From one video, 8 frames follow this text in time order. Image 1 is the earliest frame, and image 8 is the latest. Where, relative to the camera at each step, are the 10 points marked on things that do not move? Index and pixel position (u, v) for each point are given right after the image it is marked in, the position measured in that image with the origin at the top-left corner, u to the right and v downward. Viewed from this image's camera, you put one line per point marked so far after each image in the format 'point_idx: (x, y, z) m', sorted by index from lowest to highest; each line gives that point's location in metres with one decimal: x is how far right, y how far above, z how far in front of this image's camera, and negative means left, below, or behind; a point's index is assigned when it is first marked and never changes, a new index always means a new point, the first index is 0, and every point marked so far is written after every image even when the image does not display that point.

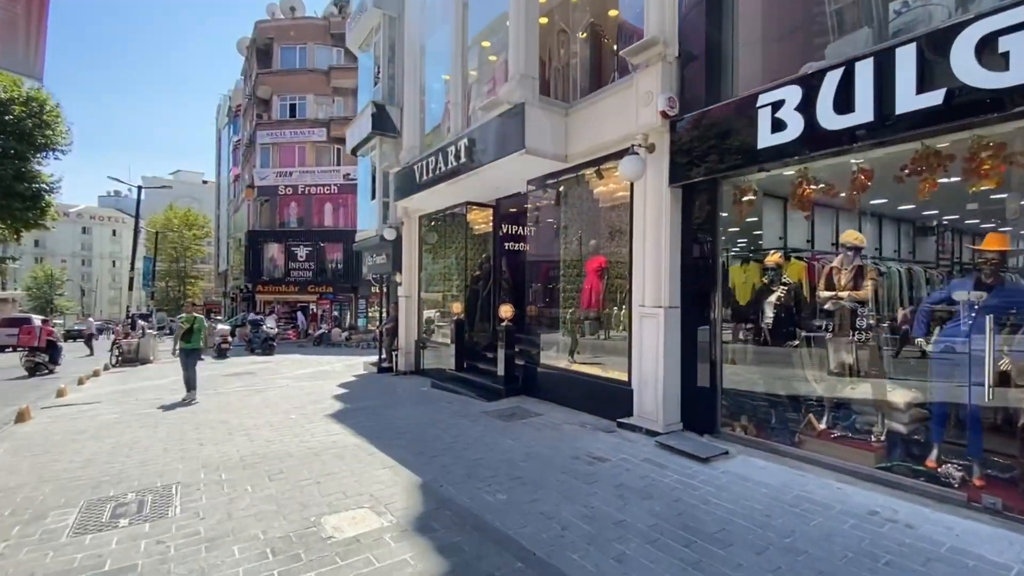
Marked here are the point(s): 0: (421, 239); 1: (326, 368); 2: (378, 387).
0: (-2.6, +1.4, +13.8) m
1: (-6.4, -2.7, +16.4) m
2: (-3.1, -2.3, +11.1) m
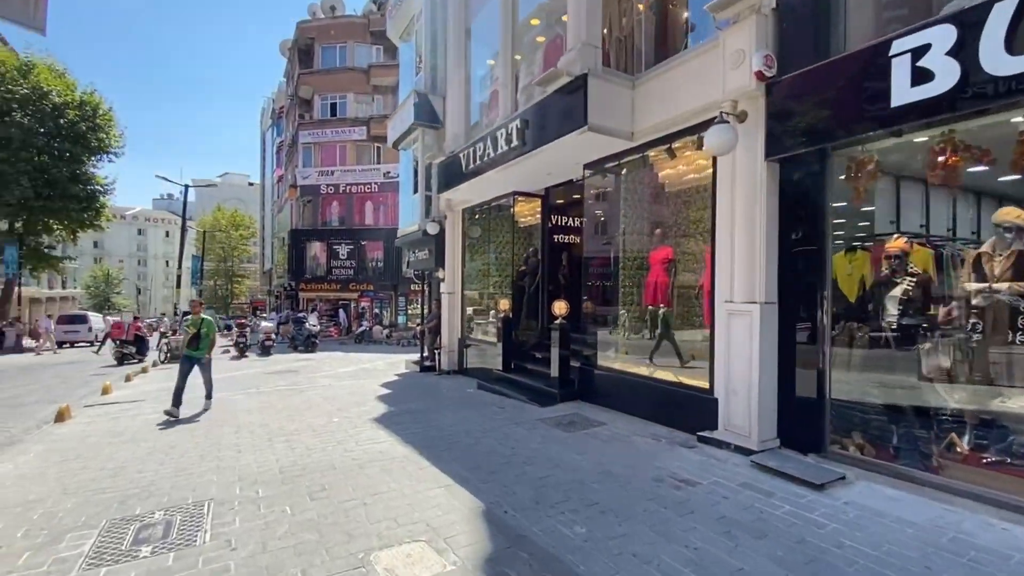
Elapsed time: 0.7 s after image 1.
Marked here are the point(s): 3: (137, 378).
0: (-1.3, +1.5, +13.1) m
1: (-4.9, -2.6, +16.1) m
2: (-2.0, -2.2, +10.5) m
3: (-10.2, -2.5, +13.1) m
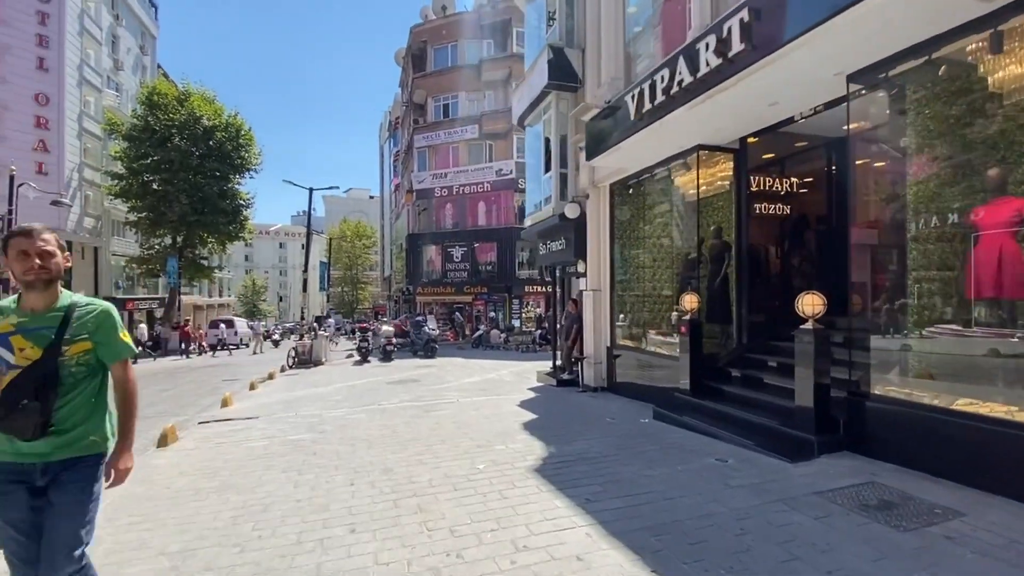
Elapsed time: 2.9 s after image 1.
0: (+2.2, +1.6, +10.5) m
1: (-0.6, -2.6, +14.1) m
2: (+1.1, -2.1, +8.1) m
3: (-6.4, -2.6, +12.4) m
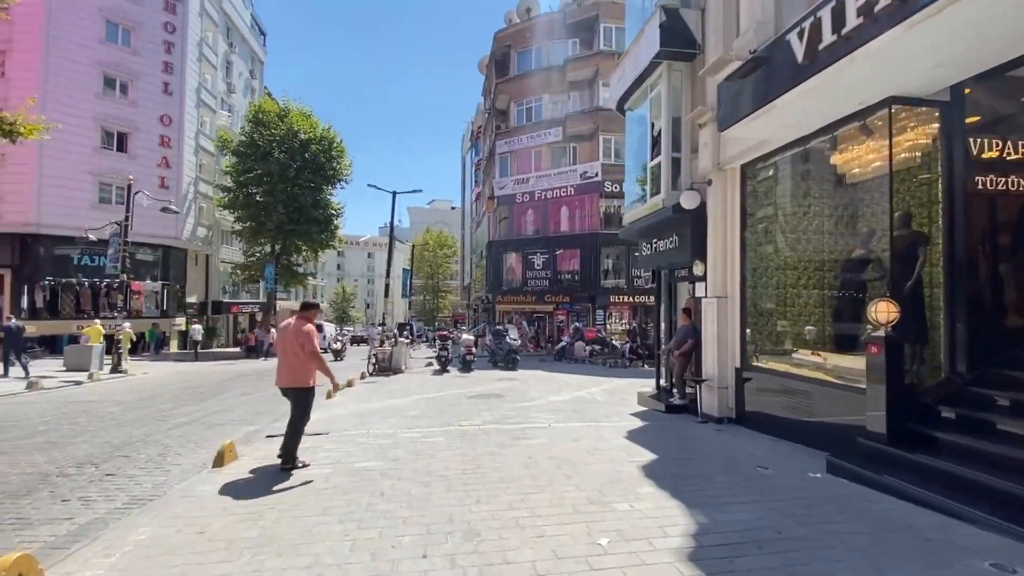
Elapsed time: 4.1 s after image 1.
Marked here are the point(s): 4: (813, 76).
0: (+4.1, +1.5, +8.5) m
1: (+1.8, -2.8, +12.4) m
2: (+2.5, -2.2, +6.2) m
3: (-4.2, -2.6, +11.7) m
4: (+3.3, +2.4, +5.4) m
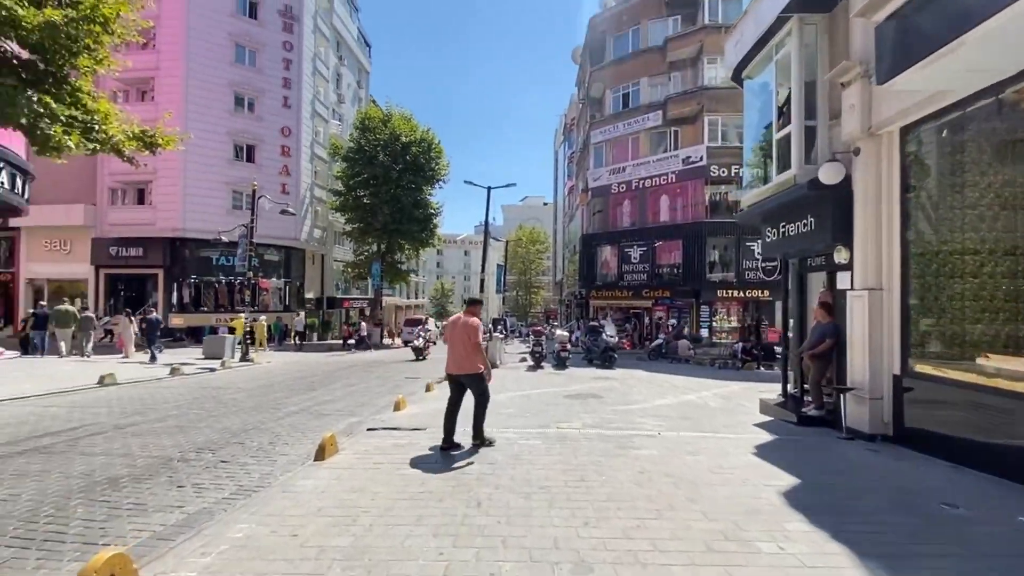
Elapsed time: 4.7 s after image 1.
0: (+5.7, +1.6, +6.9) m
1: (+4.2, -2.6, +11.2) m
2: (+3.7, -2.0, +5.0) m
3: (-1.8, -2.5, +11.7) m
4: (+4.3, +2.5, +4.1) m
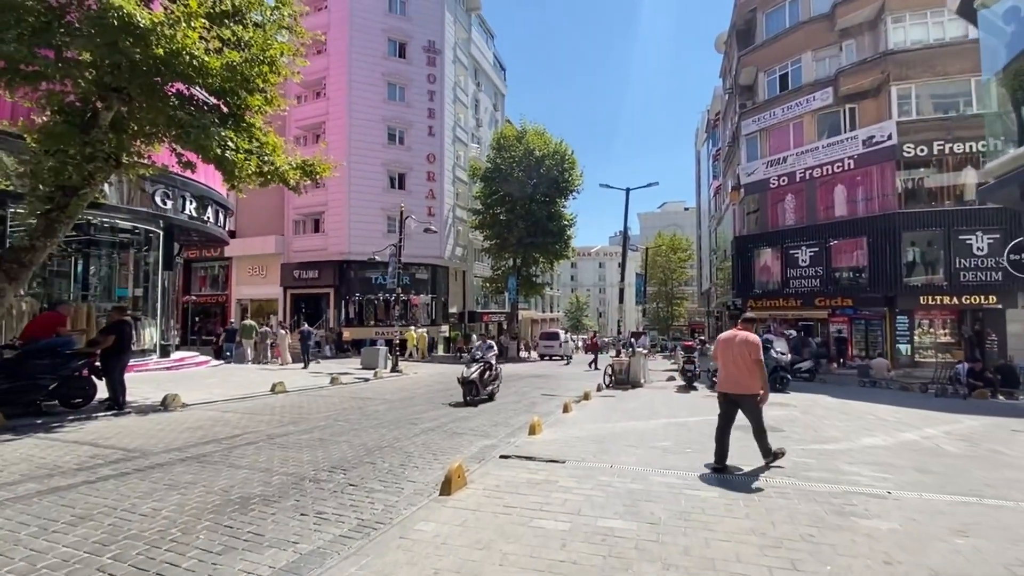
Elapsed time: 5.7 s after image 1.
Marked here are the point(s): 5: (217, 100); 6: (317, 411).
0: (+7.2, +1.7, +4.1) m
1: (+7.1, -2.7, +8.4) m
2: (+4.9, -2.0, +2.7) m
3: (+1.4, -2.7, +10.5) m
4: (+5.1, +2.6, +1.7) m
5: (-6.8, +4.3, +10.9) m
6: (-4.3, -2.7, +10.4) m
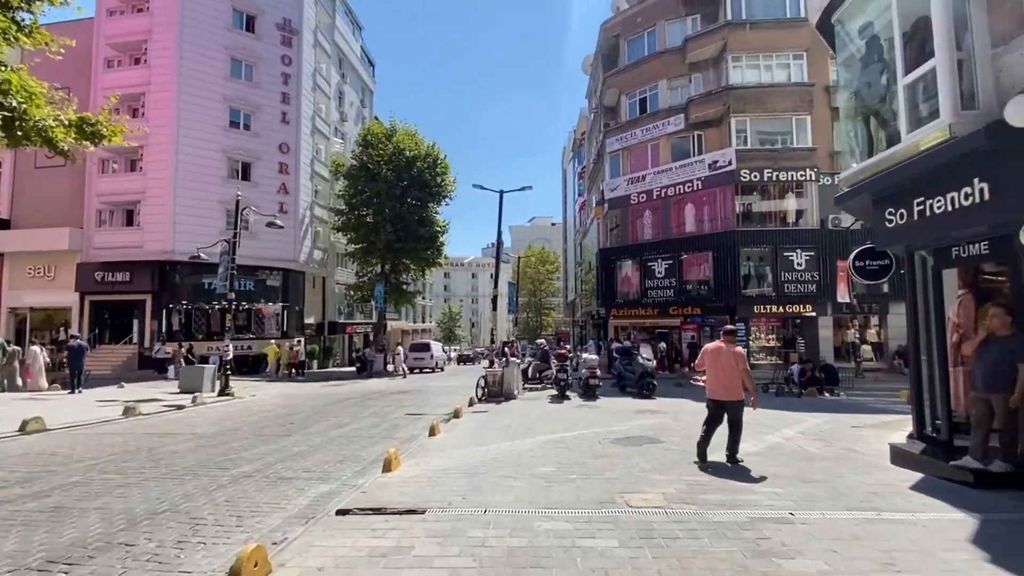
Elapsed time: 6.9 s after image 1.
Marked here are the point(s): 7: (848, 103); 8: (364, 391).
0: (+6.0, +1.7, +4.4) m
1: (+4.8, -2.7, +8.5) m
2: (+4.2, -1.9, +2.4) m
3: (-1.3, -2.8, +9.1) m
4: (+4.6, +2.7, +1.6) m
5: (-9.2, +4.3, +7.5) m
6: (-6.8, -2.7, +7.5) m
7: (+6.0, +3.3, +8.6) m
8: (-5.8, -4.0, +18.6) m
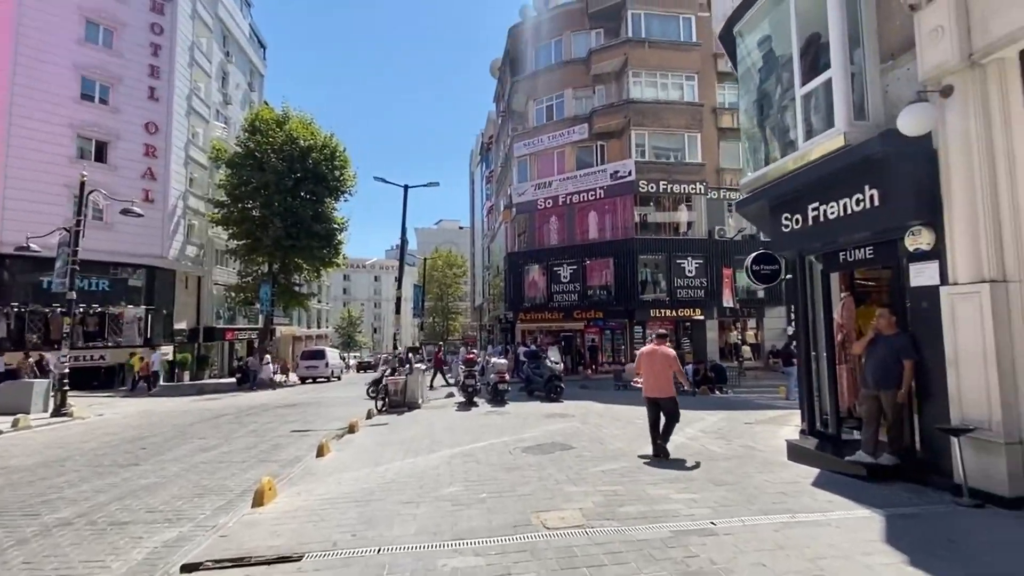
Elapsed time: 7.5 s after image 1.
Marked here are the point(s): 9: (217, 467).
0: (+5.2, +1.7, +4.9) m
1: (+3.1, -2.8, +8.6) m
2: (+3.7, -1.9, +2.5) m
3: (-2.9, -2.7, +8.0) m
4: (+4.4, +2.7, +1.9) m
5: (-10.4, +4.4, +4.9) m
6: (-8.0, -2.6, +5.4) m
7: (+4.4, +3.3, +9.0) m
8: (-9.2, -4.0, +16.5) m
9: (-4.6, -2.8, +7.4) m
